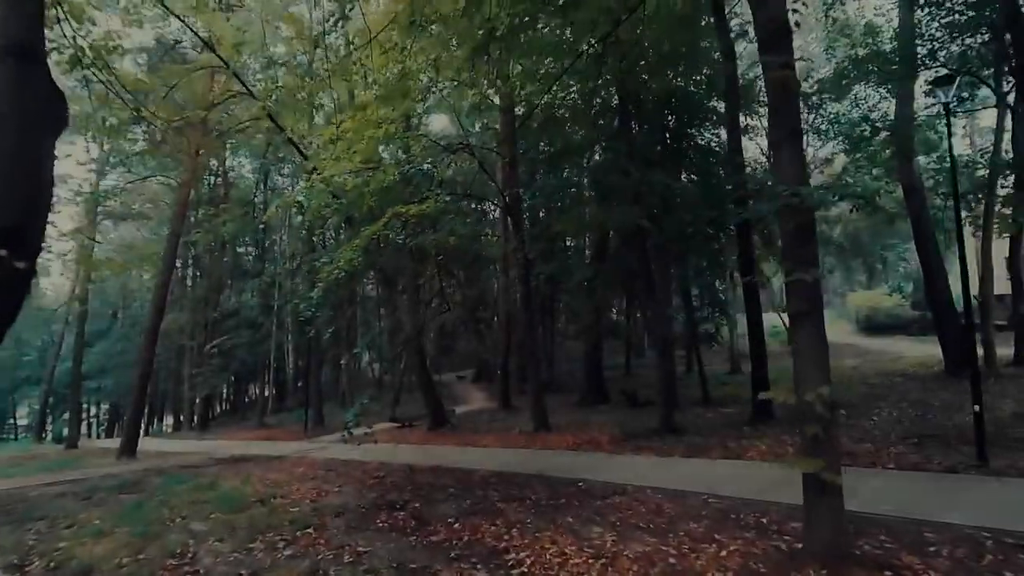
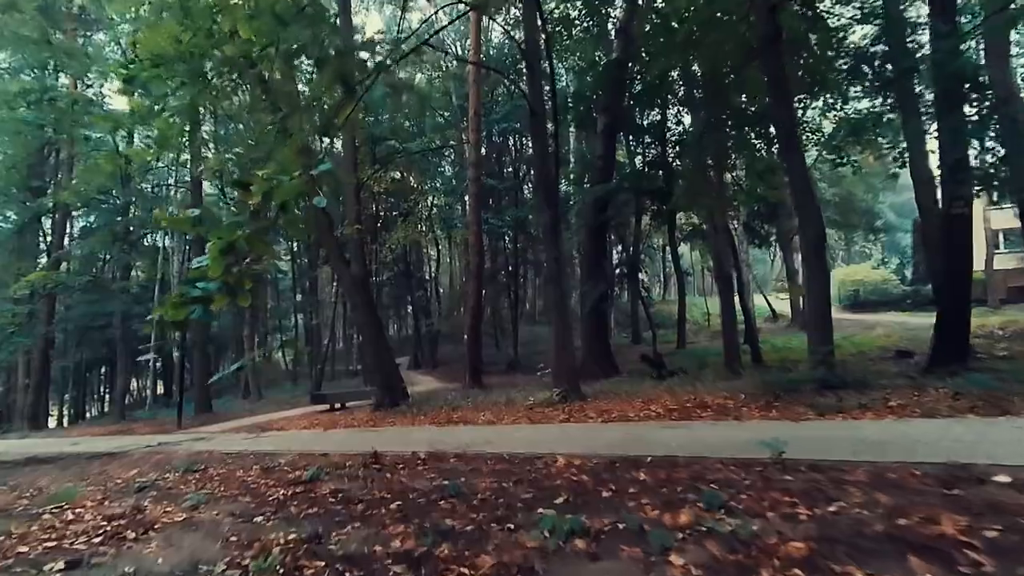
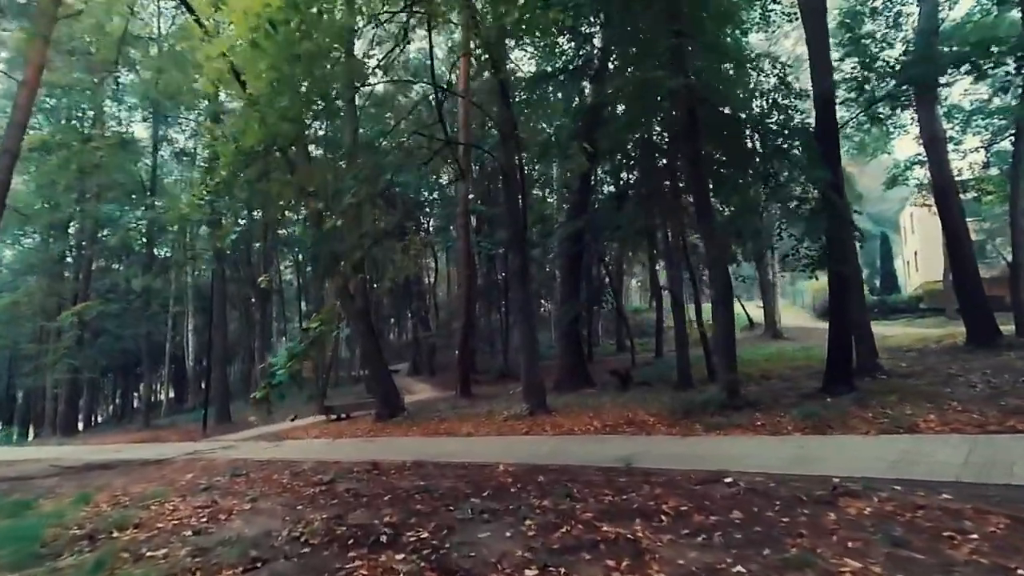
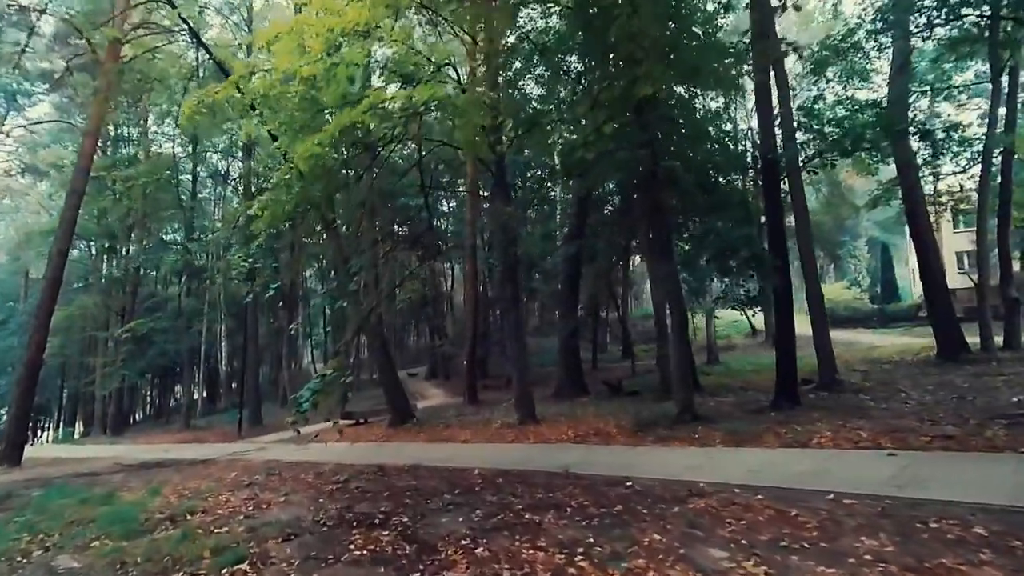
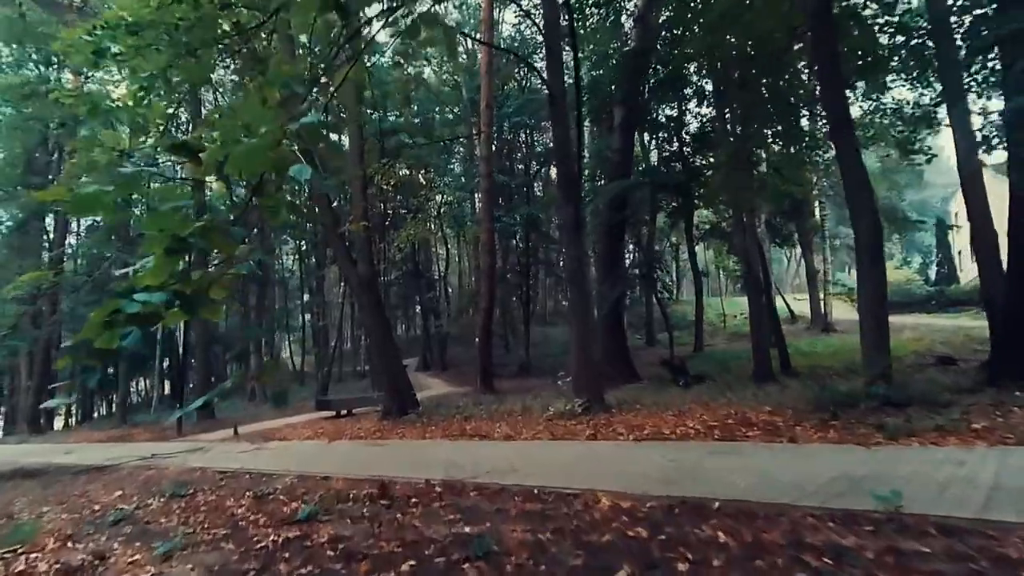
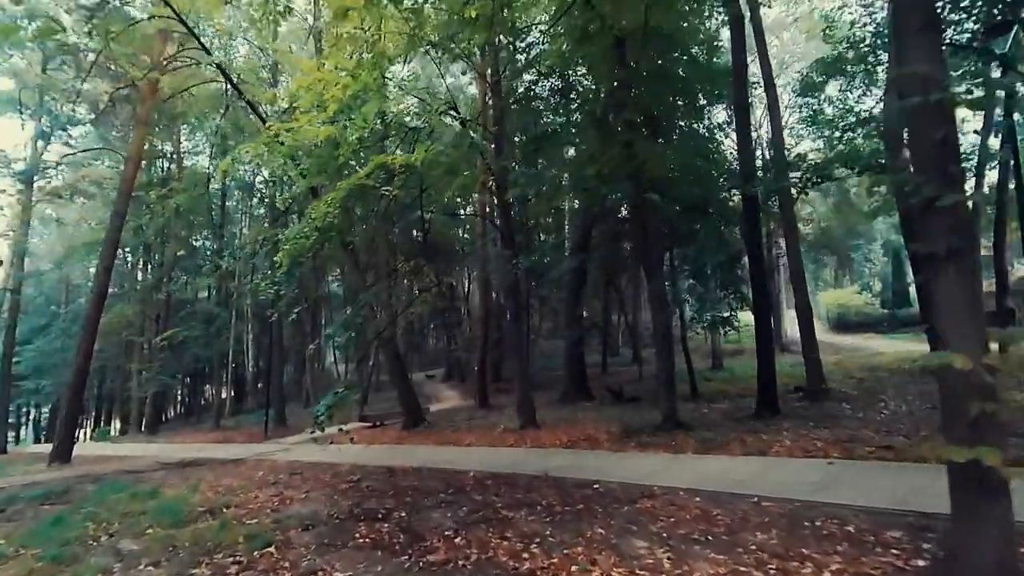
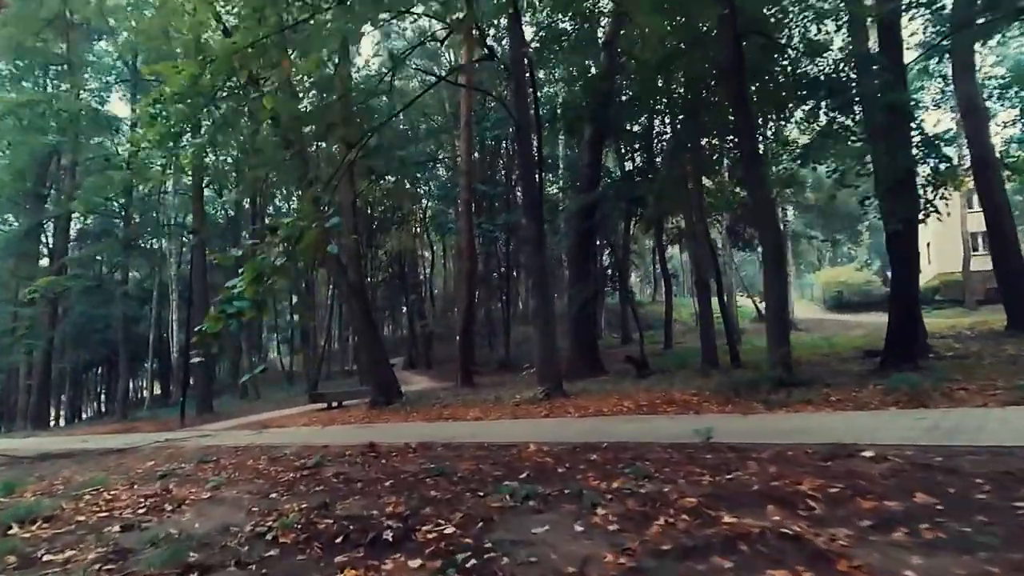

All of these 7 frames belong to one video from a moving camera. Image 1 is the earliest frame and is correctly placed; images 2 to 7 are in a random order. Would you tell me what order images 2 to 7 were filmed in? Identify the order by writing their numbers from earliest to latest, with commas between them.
6, 4, 3, 7, 2, 5
